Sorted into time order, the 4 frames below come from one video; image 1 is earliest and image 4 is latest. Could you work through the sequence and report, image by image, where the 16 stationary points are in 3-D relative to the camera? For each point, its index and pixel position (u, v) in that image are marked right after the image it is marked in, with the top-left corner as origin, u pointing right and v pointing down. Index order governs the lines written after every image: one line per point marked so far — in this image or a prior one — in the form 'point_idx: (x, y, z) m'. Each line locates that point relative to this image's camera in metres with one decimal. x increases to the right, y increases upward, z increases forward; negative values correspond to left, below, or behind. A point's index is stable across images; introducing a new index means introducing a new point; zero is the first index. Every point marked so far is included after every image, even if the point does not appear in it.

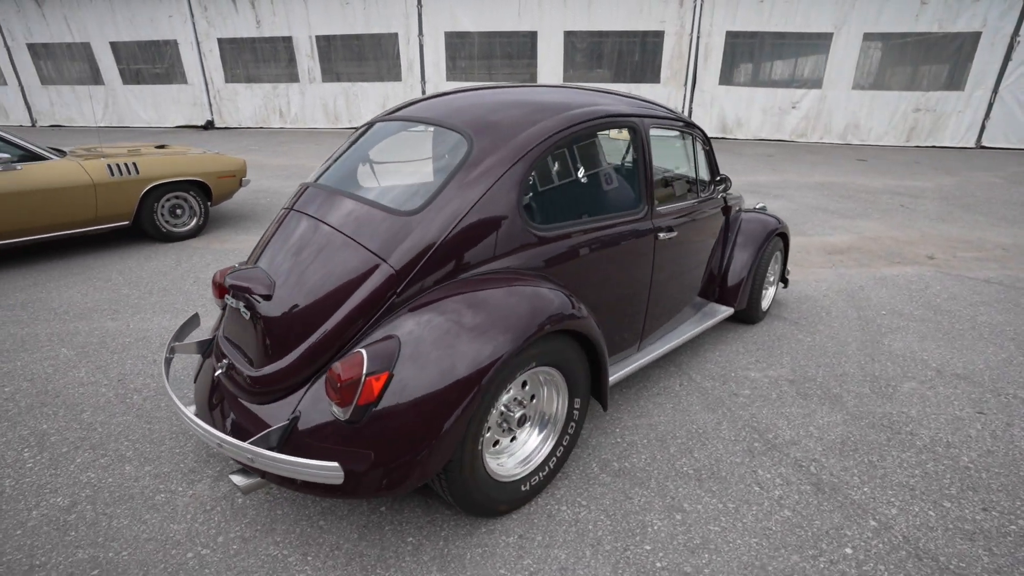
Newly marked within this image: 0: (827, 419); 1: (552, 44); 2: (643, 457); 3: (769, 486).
0: (+1.8, -0.7, +2.7) m
1: (+1.3, +6.9, +13.8) m
2: (+0.6, -0.8, +2.4) m
3: (+1.2, -0.9, +2.2) m
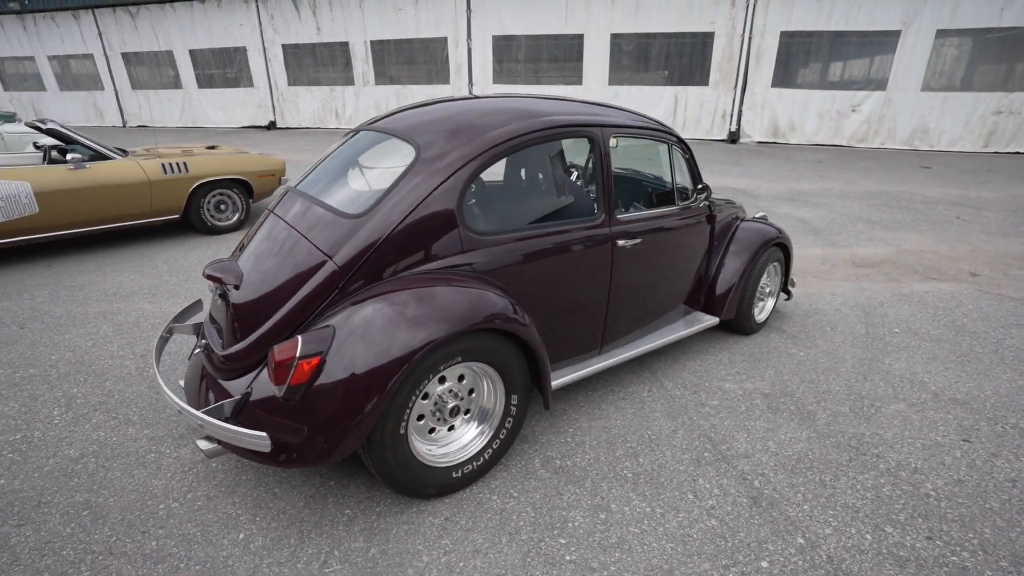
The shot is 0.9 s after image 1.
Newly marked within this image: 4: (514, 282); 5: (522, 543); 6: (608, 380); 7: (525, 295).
0: (+1.5, -0.8, +2.7) m
1: (+2.6, +6.8, +13.8) m
2: (+0.4, -0.9, +2.5) m
3: (+0.9, -1.0, +2.3) m
4: (0.0, 0.0, +2.4) m
5: (0.0, -1.0, +2.0) m
6: (+0.6, -0.6, +3.2) m
7: (+0.1, 0.0, +2.5) m
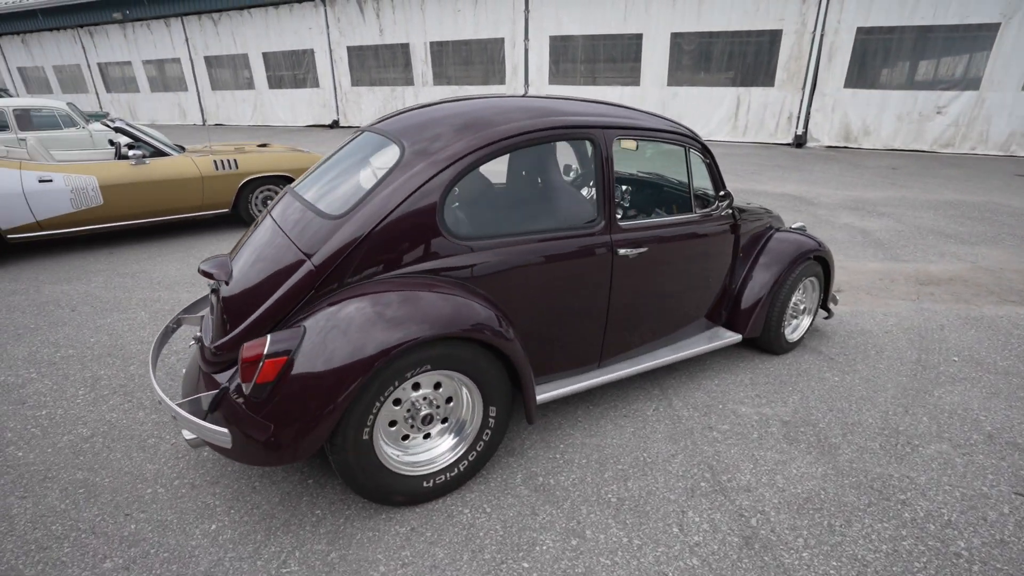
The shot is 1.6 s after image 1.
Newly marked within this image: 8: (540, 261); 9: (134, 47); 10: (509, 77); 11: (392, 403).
0: (+1.5, -0.9, +2.4) m
1: (+4.1, +6.6, +13.3) m
2: (+0.3, -0.9, +2.4) m
3: (+0.8, -1.0, +2.1) m
4: (-0.1, 0.0, +2.3) m
5: (-0.1, -1.1, +1.9) m
6: (+0.6, -0.7, +3.1) m
7: (0.0, -0.1, +2.4) m
8: (+0.2, +0.1, +2.5) m
9: (-15.1, +9.8, +19.8) m
10: (0.0, +6.4, +14.9) m
11: (-0.5, -0.5, +2.1) m
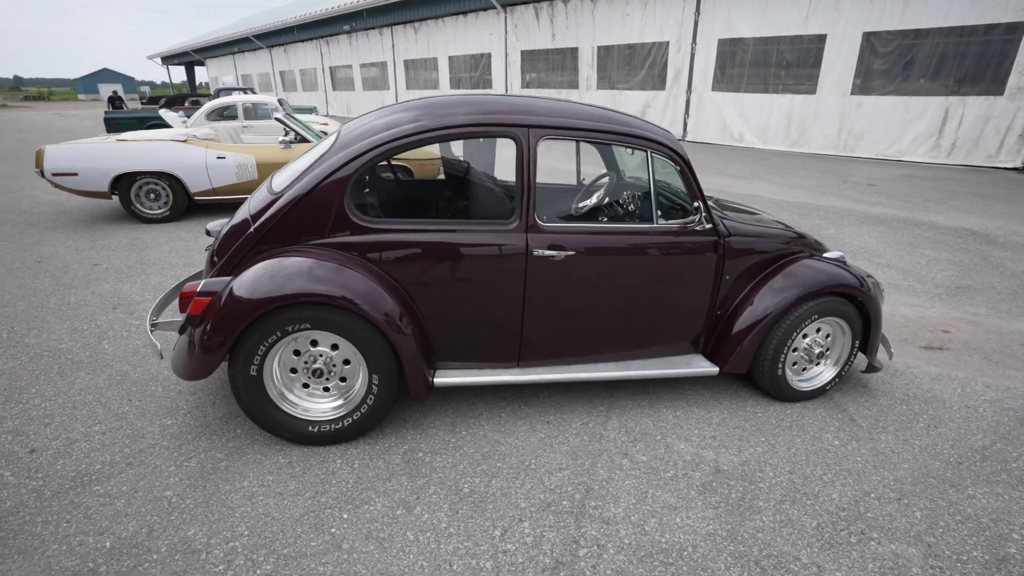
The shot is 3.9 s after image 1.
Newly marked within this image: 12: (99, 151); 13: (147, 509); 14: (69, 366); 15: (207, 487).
0: (+0.8, -1.0, +2.1) m
1: (+7.8, +5.7, +11.5) m
2: (-0.3, -0.9, +2.5) m
3: (0.0, -1.0, +2.0) m
4: (-0.6, +0.1, +2.5) m
5: (-0.9, -1.0, +2.2) m
6: (+0.3, -0.7, +3.0) m
7: (-0.4, 0.0, +2.6) m
8: (-0.2, +0.2, +2.6) m
9: (-7.6, +11.3, +23.8) m
10: (+4.5, +6.1, +14.2) m
11: (-1.1, -0.3, +2.4) m
12: (-5.2, +1.7, +6.1) m
13: (-1.6, -1.0, +2.1) m
14: (-2.9, -0.5, +3.2) m
15: (-1.4, -0.9, +2.3) m
